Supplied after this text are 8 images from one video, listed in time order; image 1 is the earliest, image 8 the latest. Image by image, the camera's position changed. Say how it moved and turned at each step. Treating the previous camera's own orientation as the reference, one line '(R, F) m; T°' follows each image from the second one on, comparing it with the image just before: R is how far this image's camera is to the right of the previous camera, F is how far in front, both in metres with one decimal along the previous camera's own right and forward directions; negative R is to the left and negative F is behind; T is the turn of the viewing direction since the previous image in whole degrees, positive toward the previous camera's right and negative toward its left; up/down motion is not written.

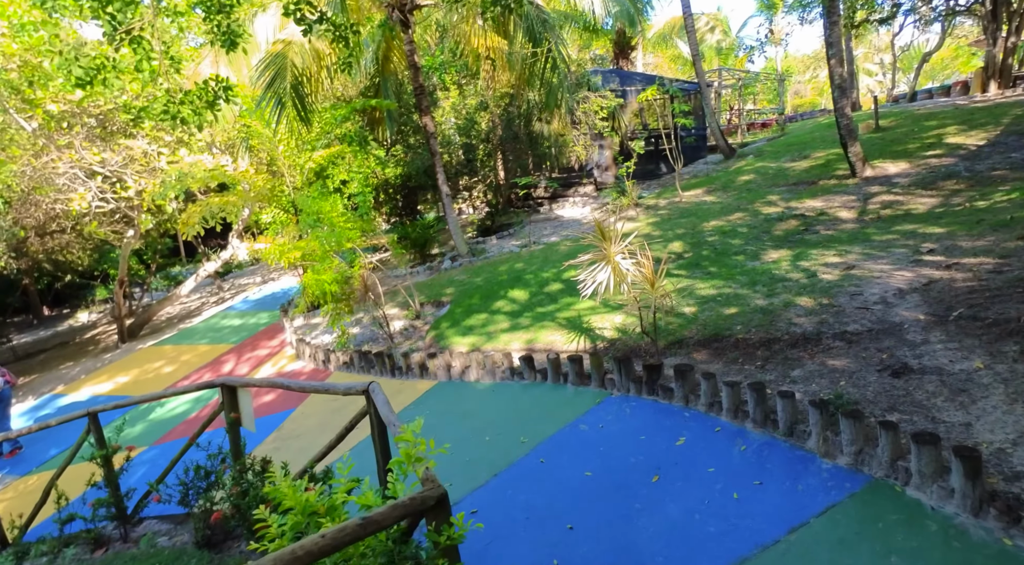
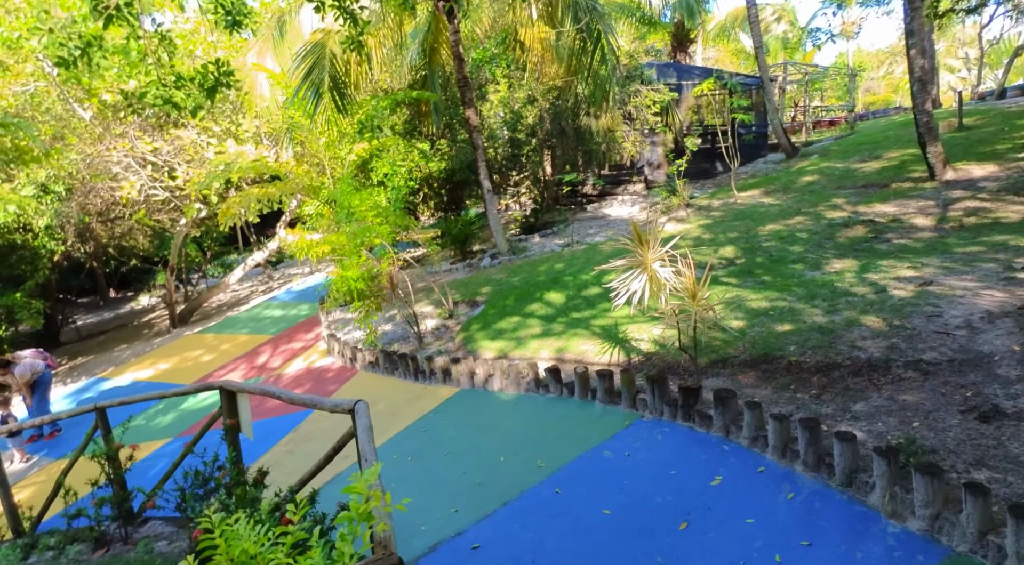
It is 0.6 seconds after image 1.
(+0.2, +0.4) m; -5°
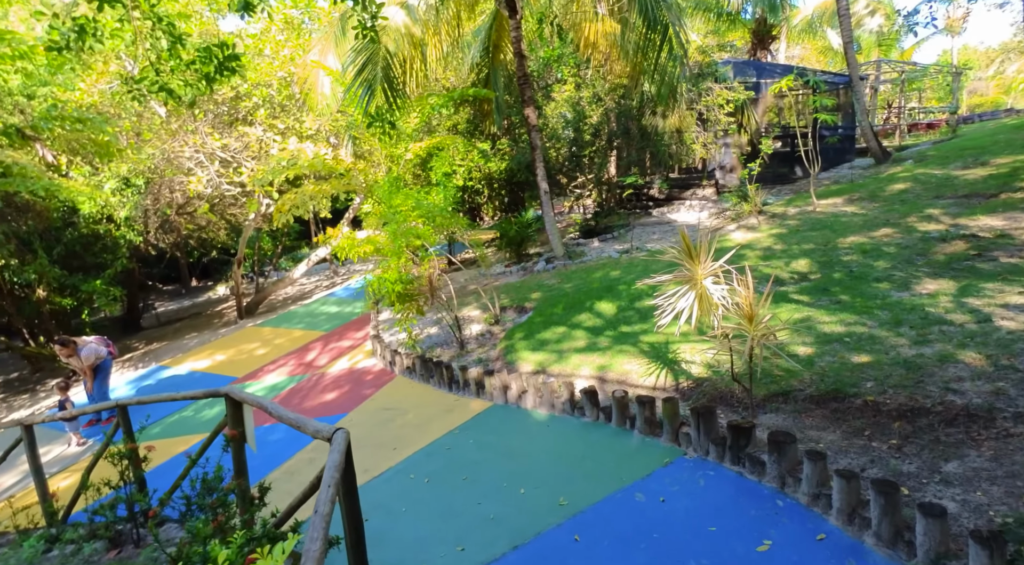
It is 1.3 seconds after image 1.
(+0.2, +0.4) m; -6°
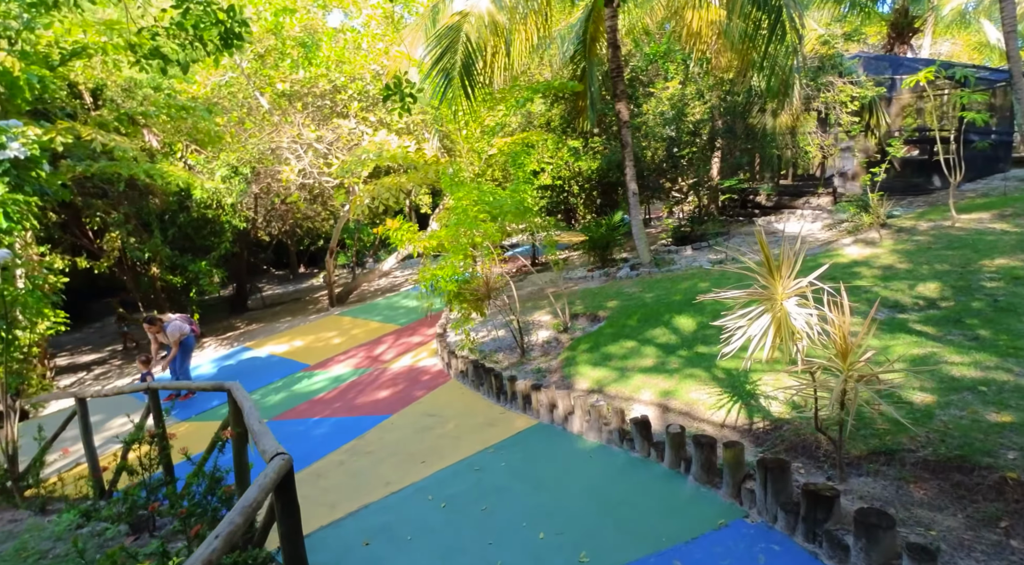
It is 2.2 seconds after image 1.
(+0.3, +0.6) m; -9°
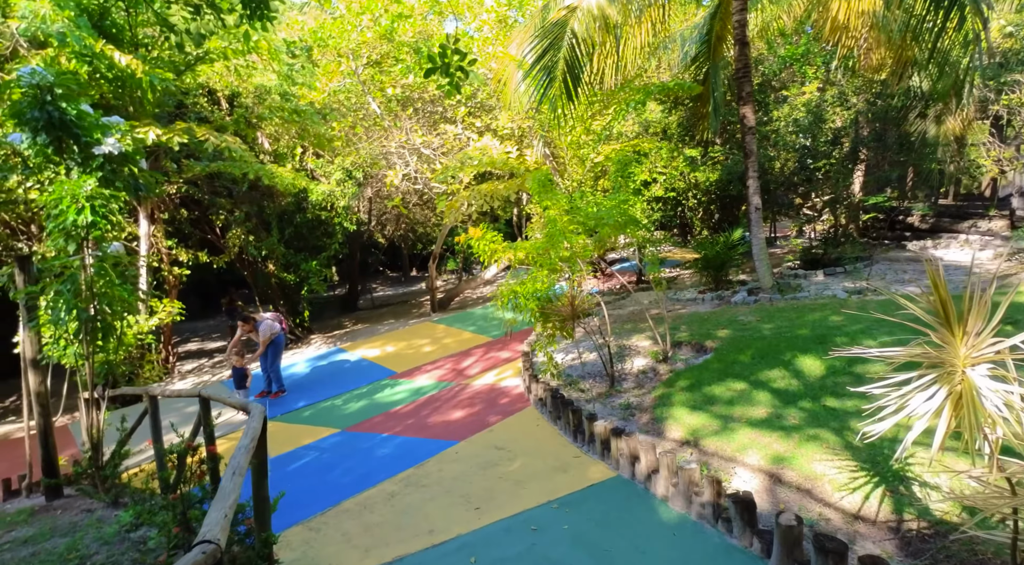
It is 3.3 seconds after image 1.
(+0.2, +0.7) m; -10°
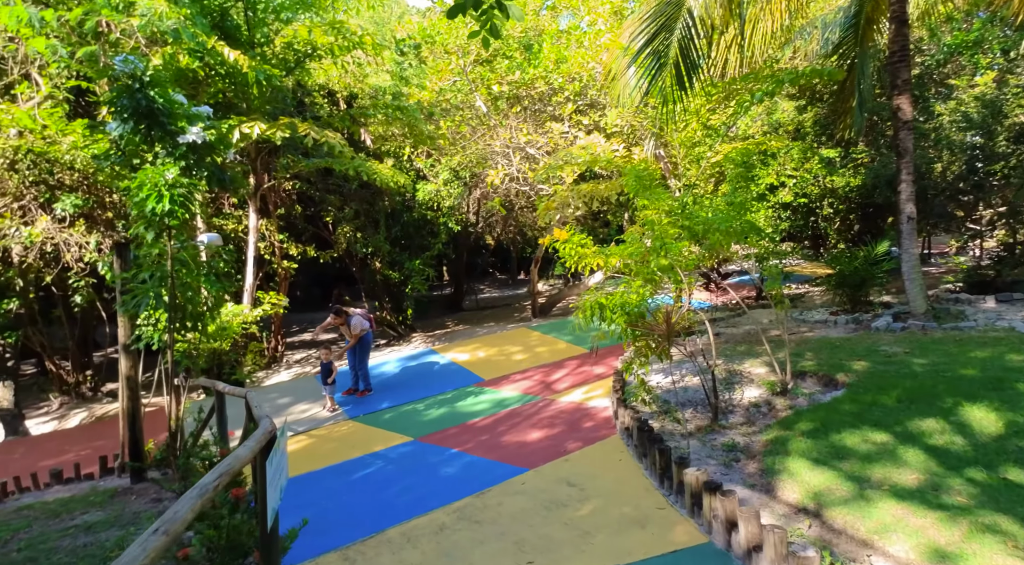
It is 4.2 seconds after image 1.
(+0.2, +0.7) m; -10°
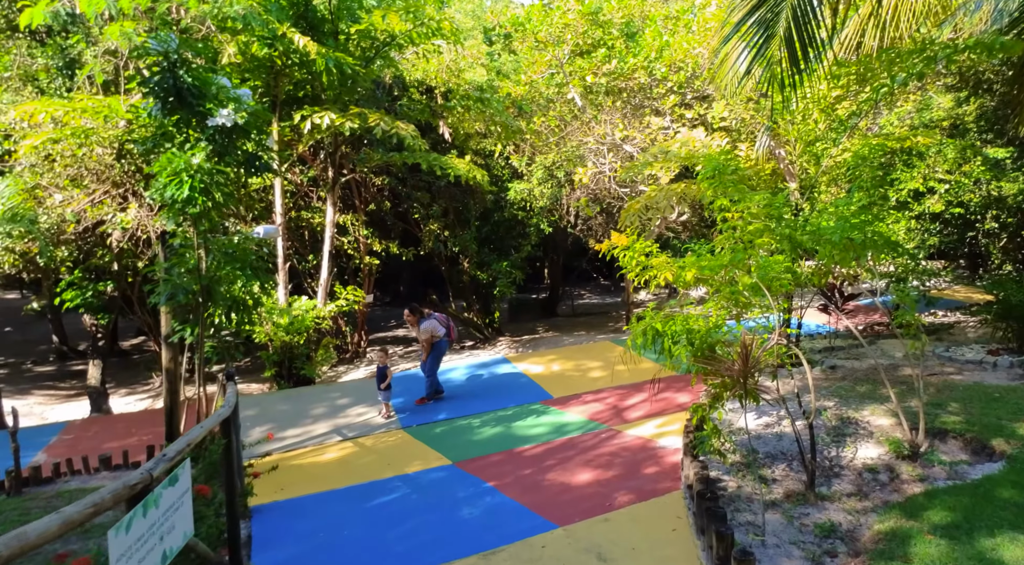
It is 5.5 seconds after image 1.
(+0.4, +0.9) m; -10°
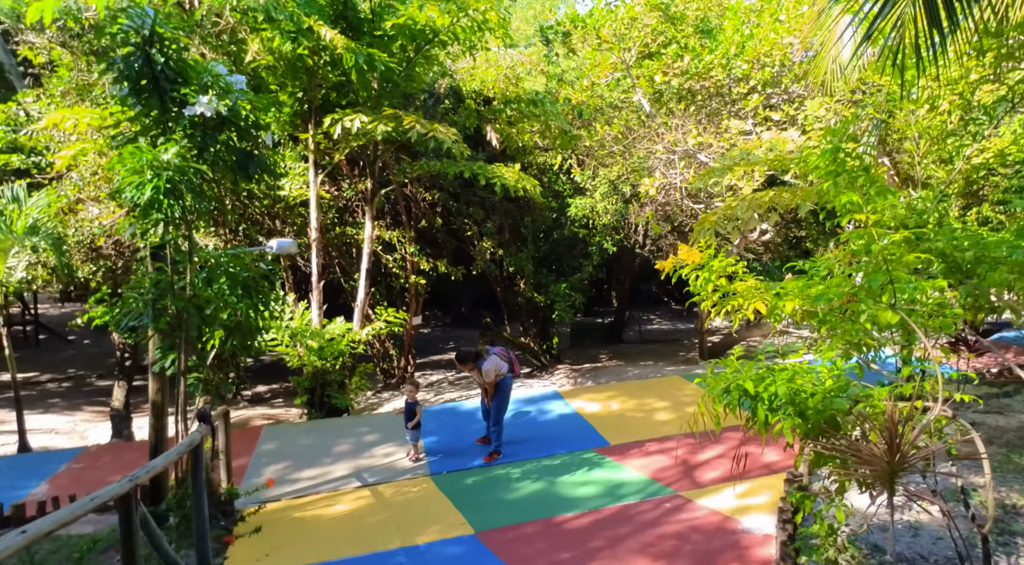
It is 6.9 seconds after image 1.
(+0.2, +1.0) m; -6°
